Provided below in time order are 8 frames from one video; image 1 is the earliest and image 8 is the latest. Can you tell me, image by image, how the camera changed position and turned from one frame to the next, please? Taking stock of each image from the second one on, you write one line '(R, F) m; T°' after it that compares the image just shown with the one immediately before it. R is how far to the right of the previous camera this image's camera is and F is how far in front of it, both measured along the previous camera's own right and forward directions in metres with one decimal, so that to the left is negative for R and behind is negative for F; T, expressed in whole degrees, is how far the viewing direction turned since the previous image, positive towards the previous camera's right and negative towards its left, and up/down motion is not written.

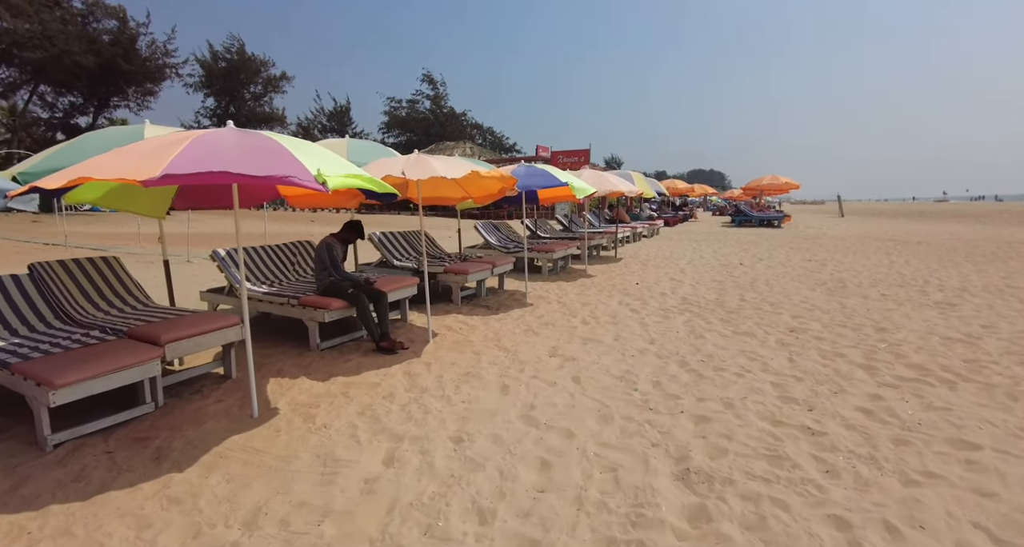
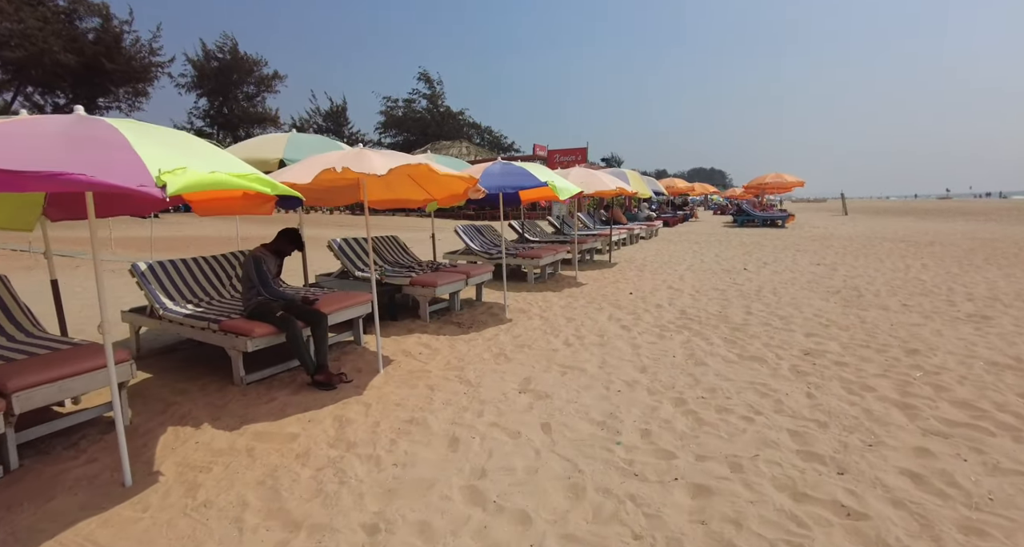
(+0.3, +0.8) m; 0°
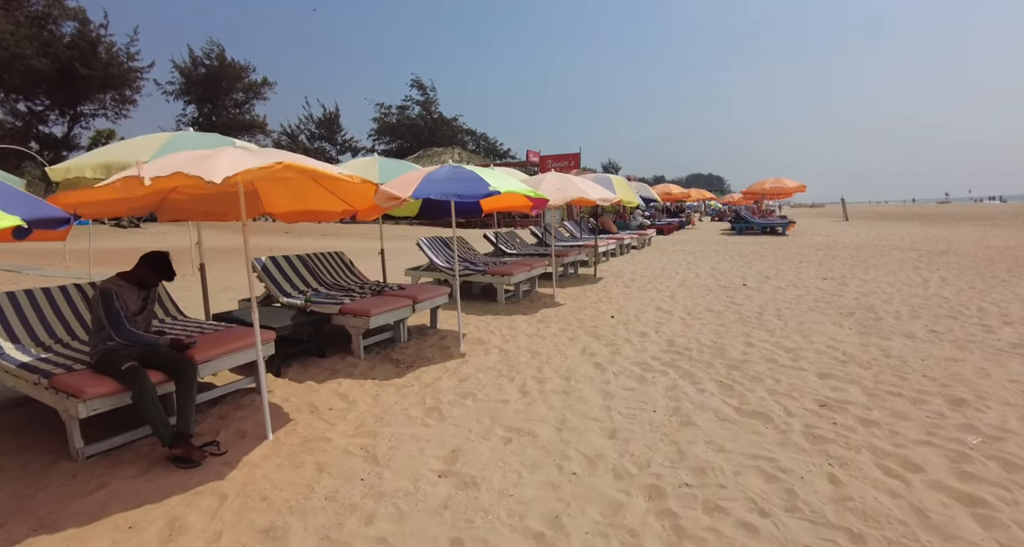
(+0.5, +1.1) m; 0°
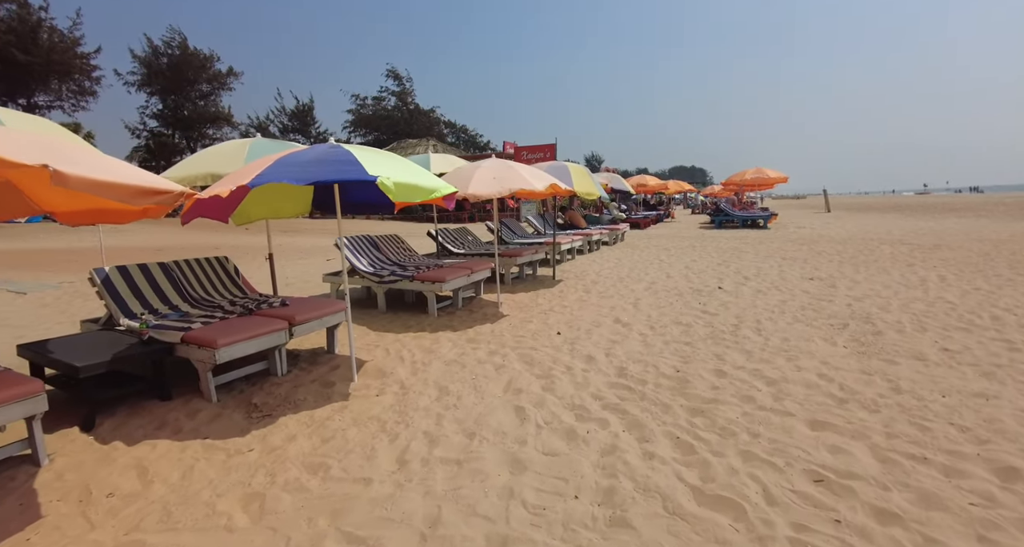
(+0.7, +1.2) m; +2°
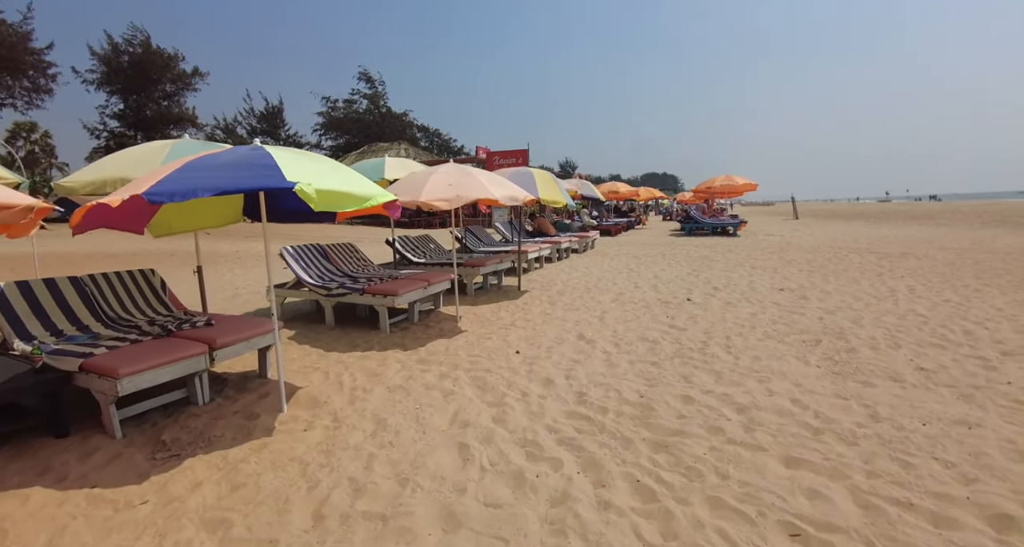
(+0.2, +0.4) m; +3°
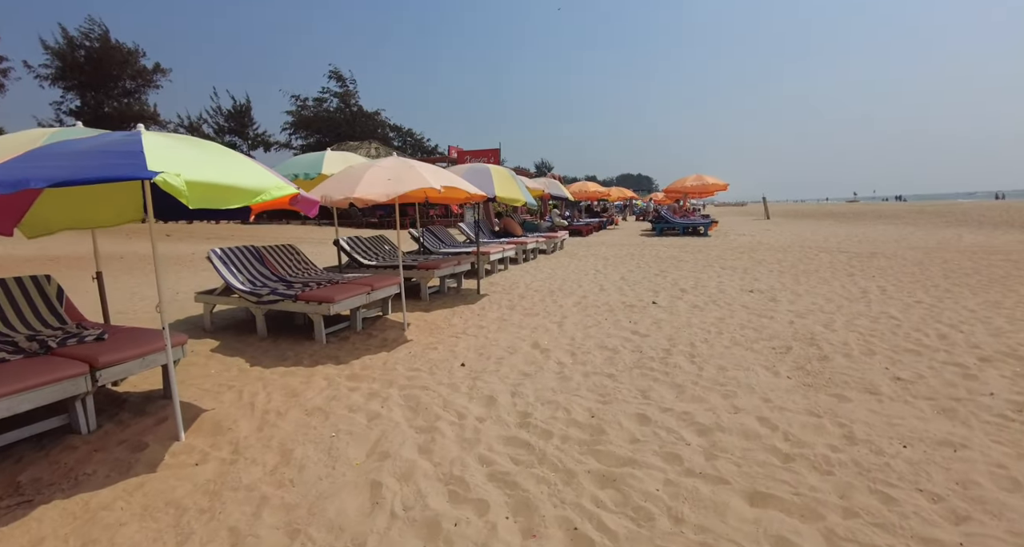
(+0.3, +0.5) m; +2°
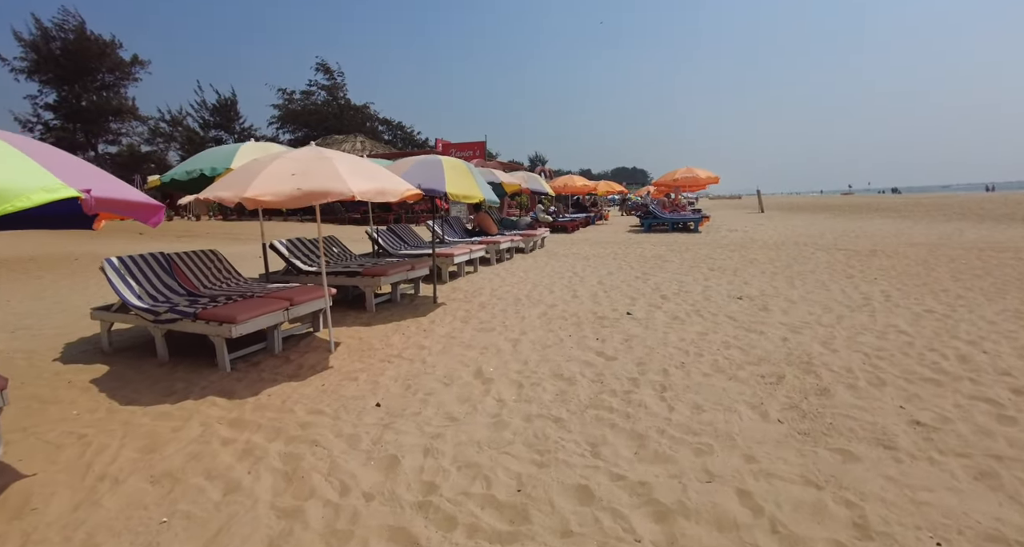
(+0.5, +0.9) m; 0°
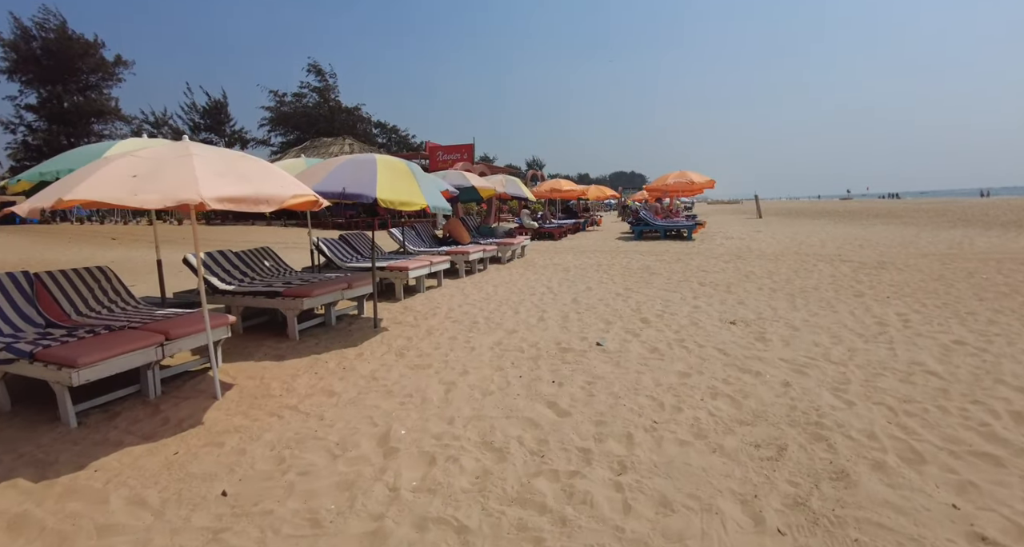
(+0.5, +1.0) m; 0°
